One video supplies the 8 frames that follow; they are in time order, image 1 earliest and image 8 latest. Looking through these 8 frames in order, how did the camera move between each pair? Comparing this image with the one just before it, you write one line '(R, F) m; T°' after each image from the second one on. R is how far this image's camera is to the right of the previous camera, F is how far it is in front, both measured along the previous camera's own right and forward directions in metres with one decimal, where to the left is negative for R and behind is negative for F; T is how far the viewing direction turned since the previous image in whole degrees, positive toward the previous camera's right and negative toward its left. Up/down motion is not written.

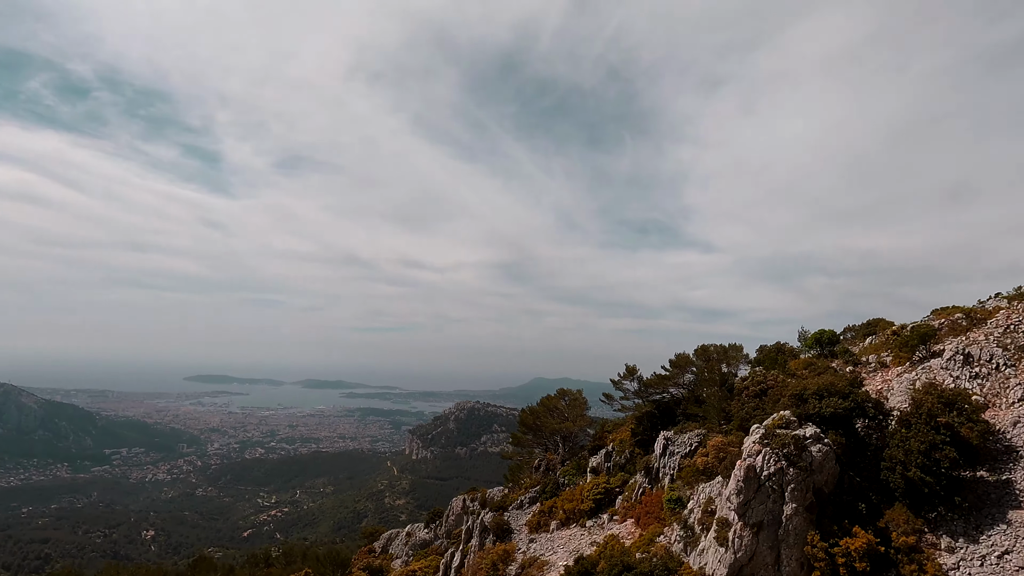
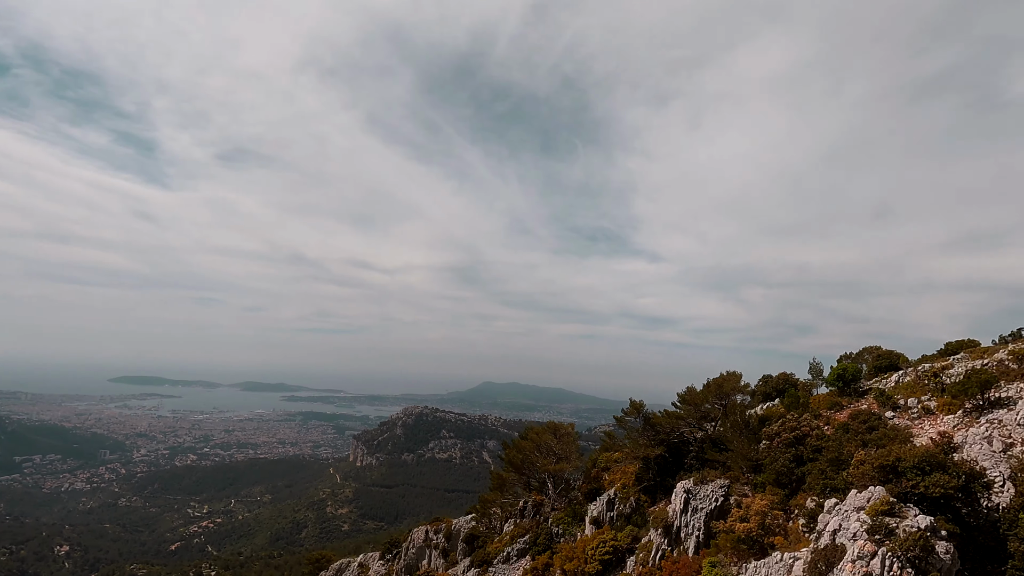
(-1.8, +3.3) m; +5°
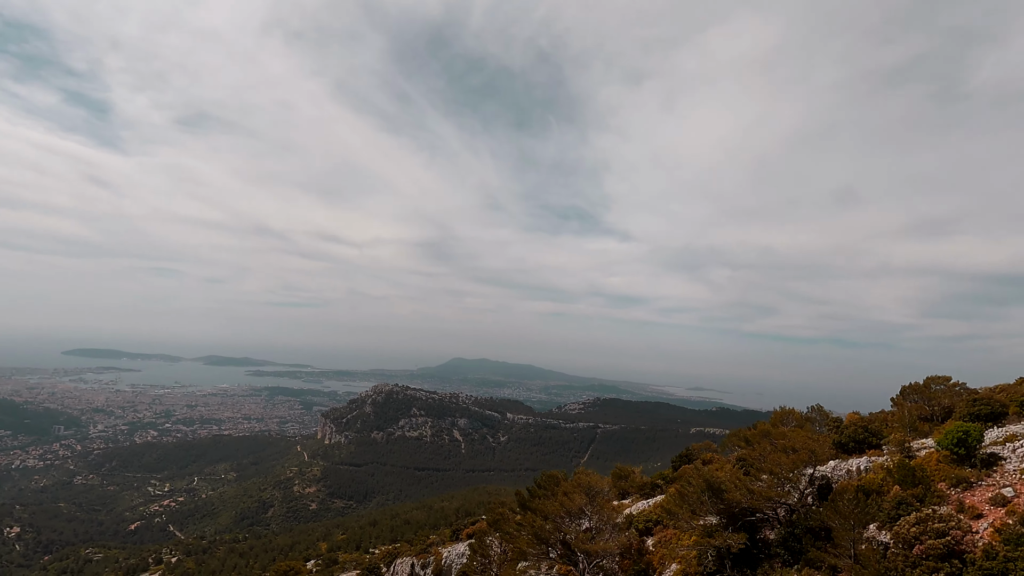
(-2.2, +5.6) m; +3°
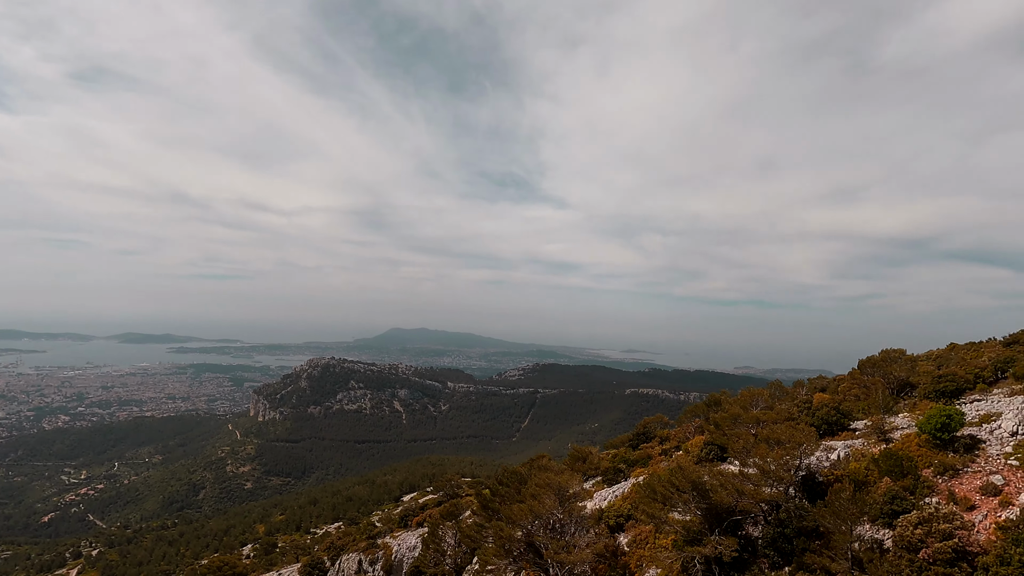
(-0.7, +2.6) m; +7°
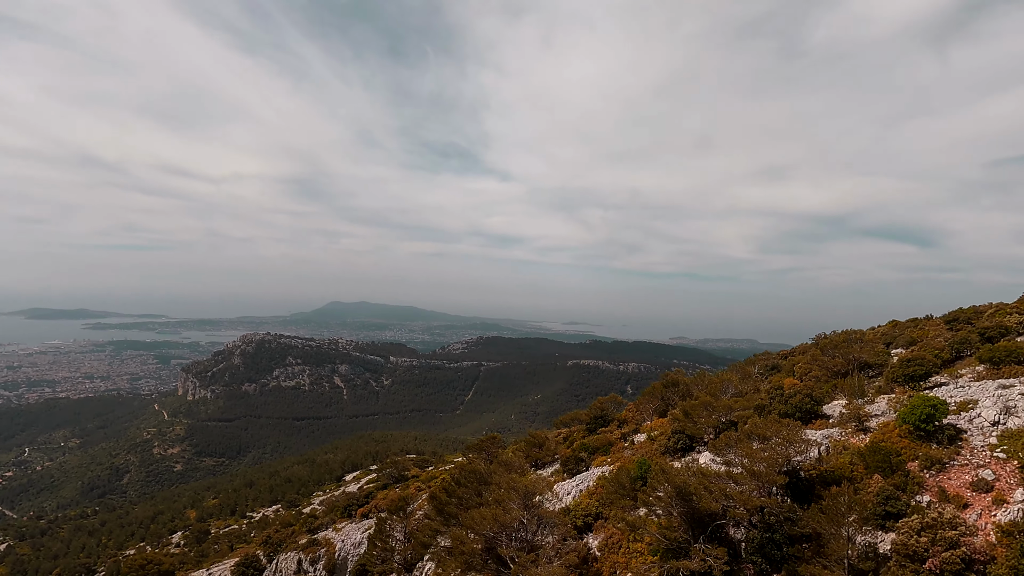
(-0.6, +2.4) m; +6°
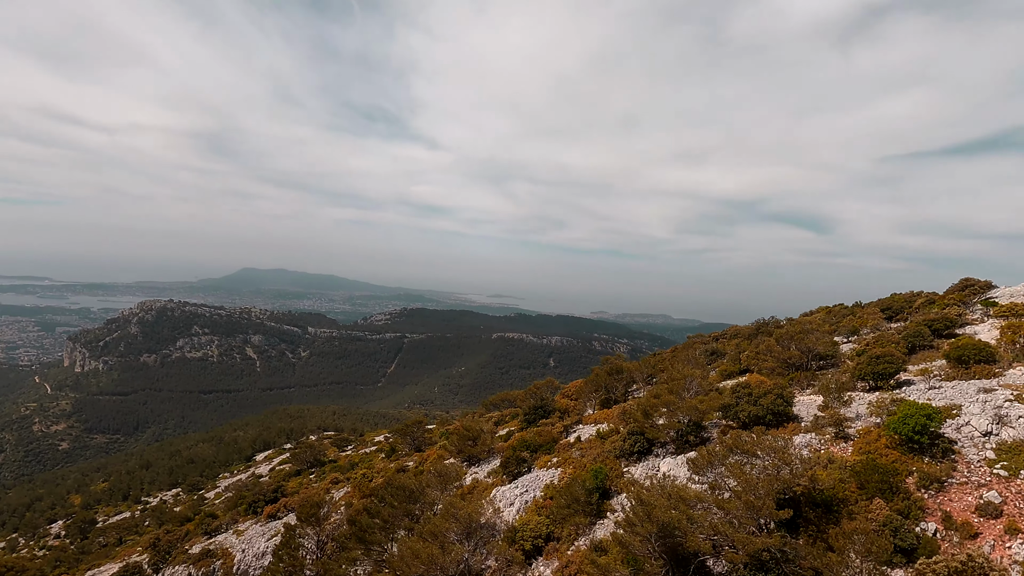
(-0.5, +3.6) m; +8°
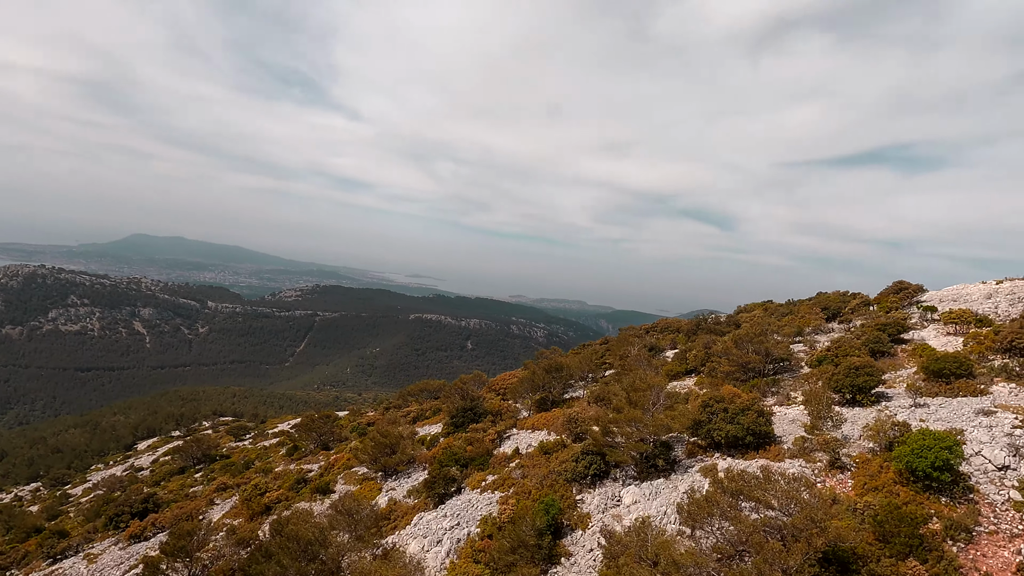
(-0.6, +4.0) m; +9°
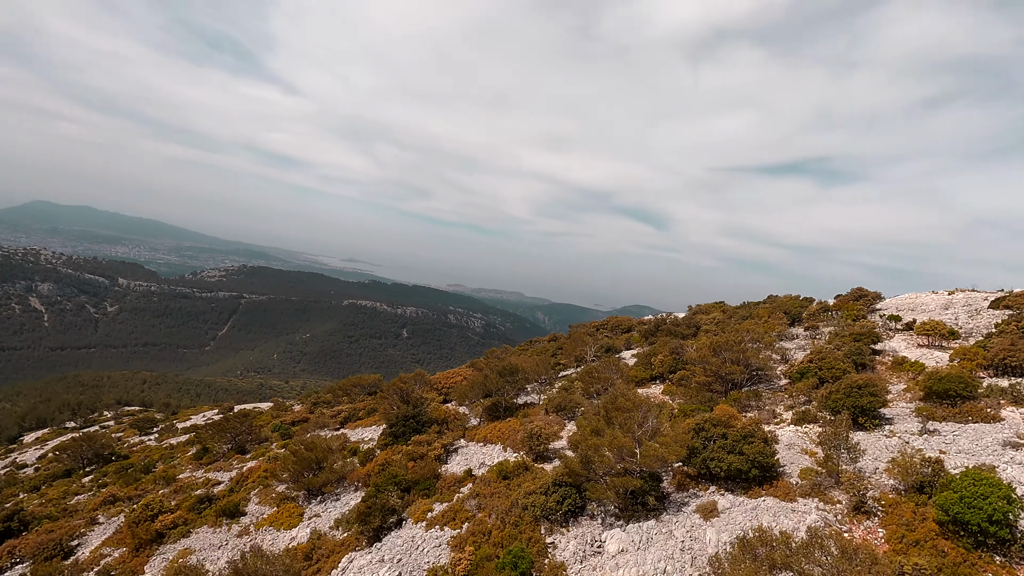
(-0.7, +3.3) m; +7°
